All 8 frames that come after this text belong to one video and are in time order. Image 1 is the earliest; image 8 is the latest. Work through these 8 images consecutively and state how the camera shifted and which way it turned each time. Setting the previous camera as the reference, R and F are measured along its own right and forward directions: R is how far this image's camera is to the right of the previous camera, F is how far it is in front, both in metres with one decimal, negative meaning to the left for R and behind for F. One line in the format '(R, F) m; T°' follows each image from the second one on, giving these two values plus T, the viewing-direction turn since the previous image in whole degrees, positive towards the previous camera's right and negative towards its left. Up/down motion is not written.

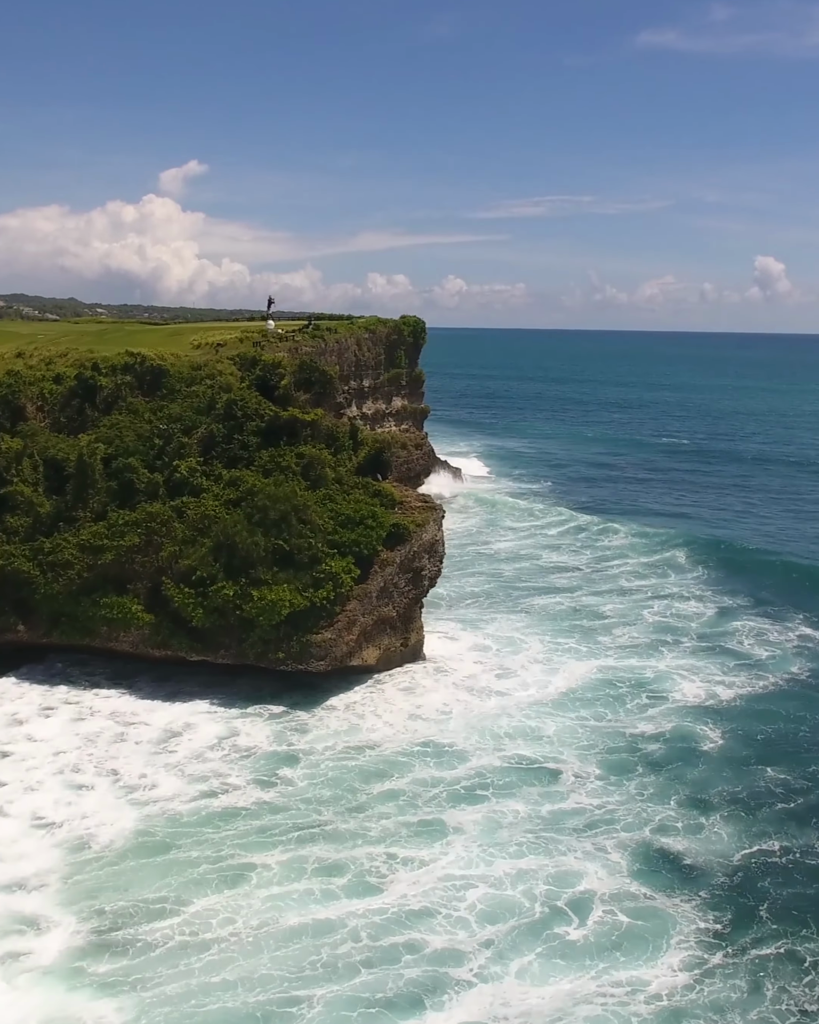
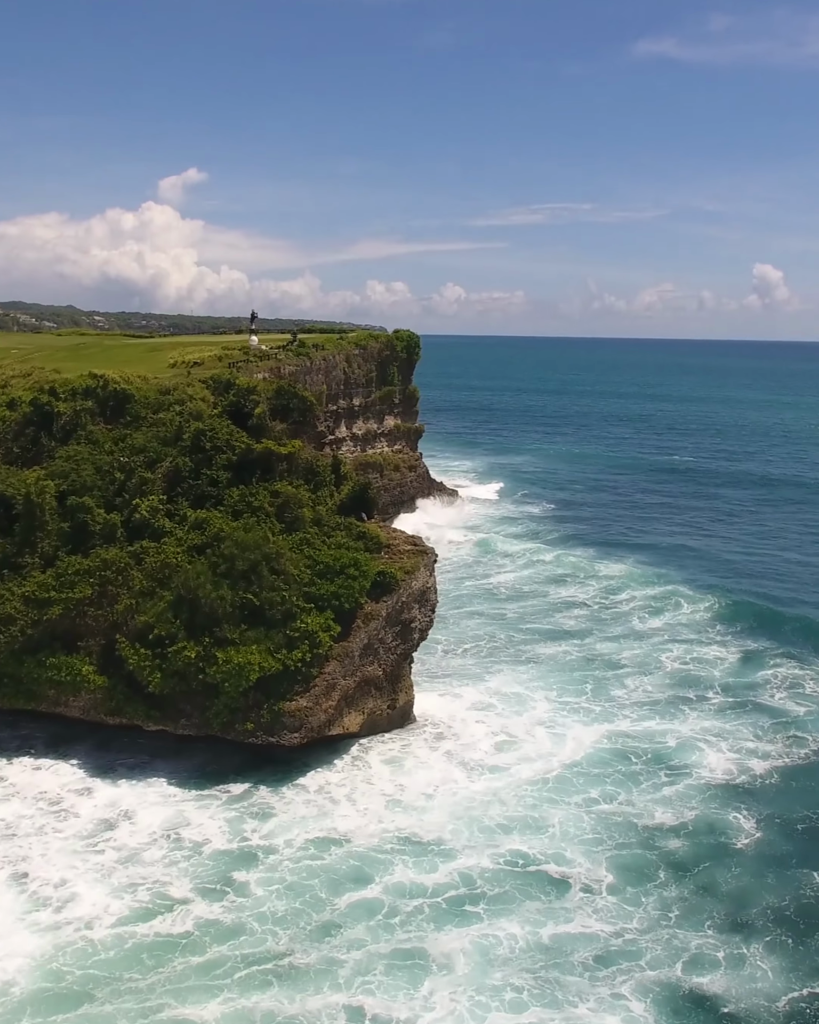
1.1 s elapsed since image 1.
(+0.3, +3.4) m; 0°
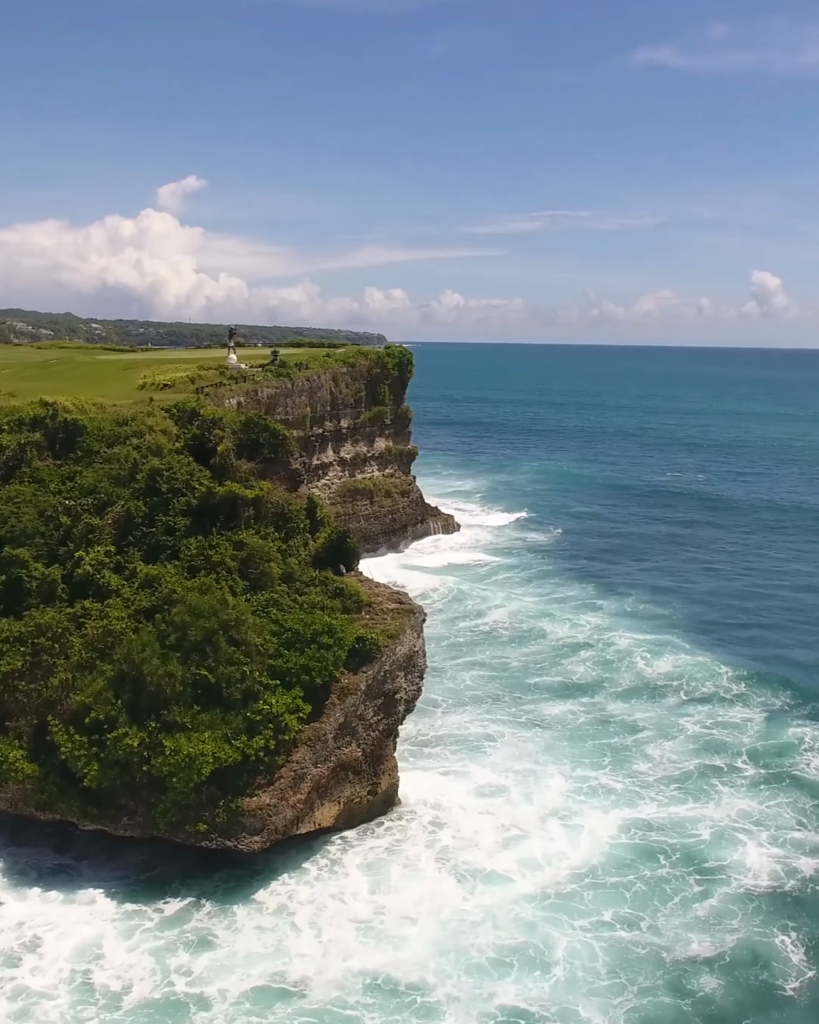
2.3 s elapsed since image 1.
(+0.4, +3.7) m; 0°
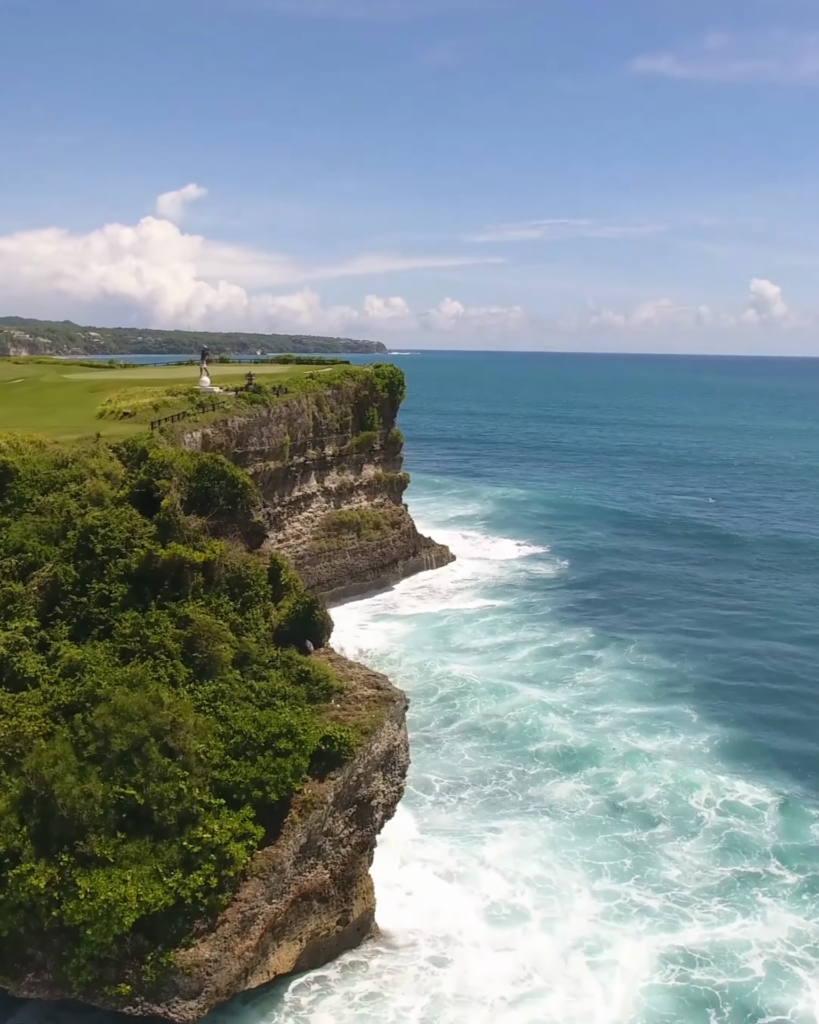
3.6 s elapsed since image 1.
(+0.4, +4.0) m; 0°
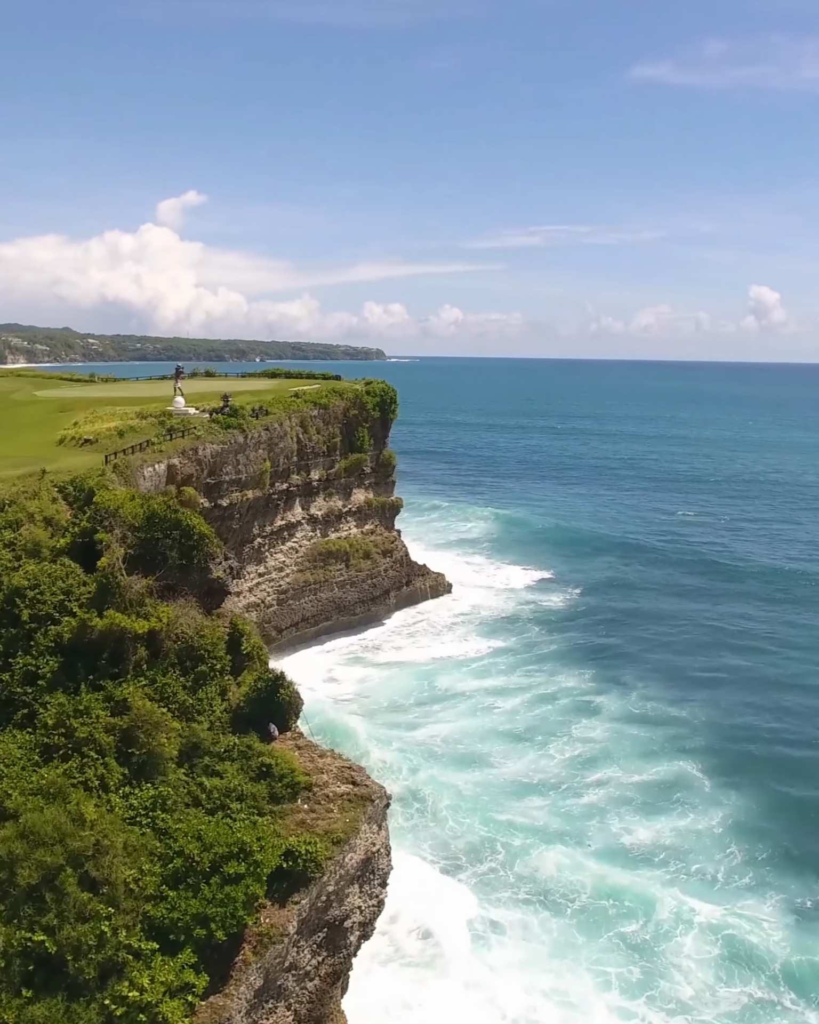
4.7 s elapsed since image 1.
(+0.3, +3.3) m; 0°
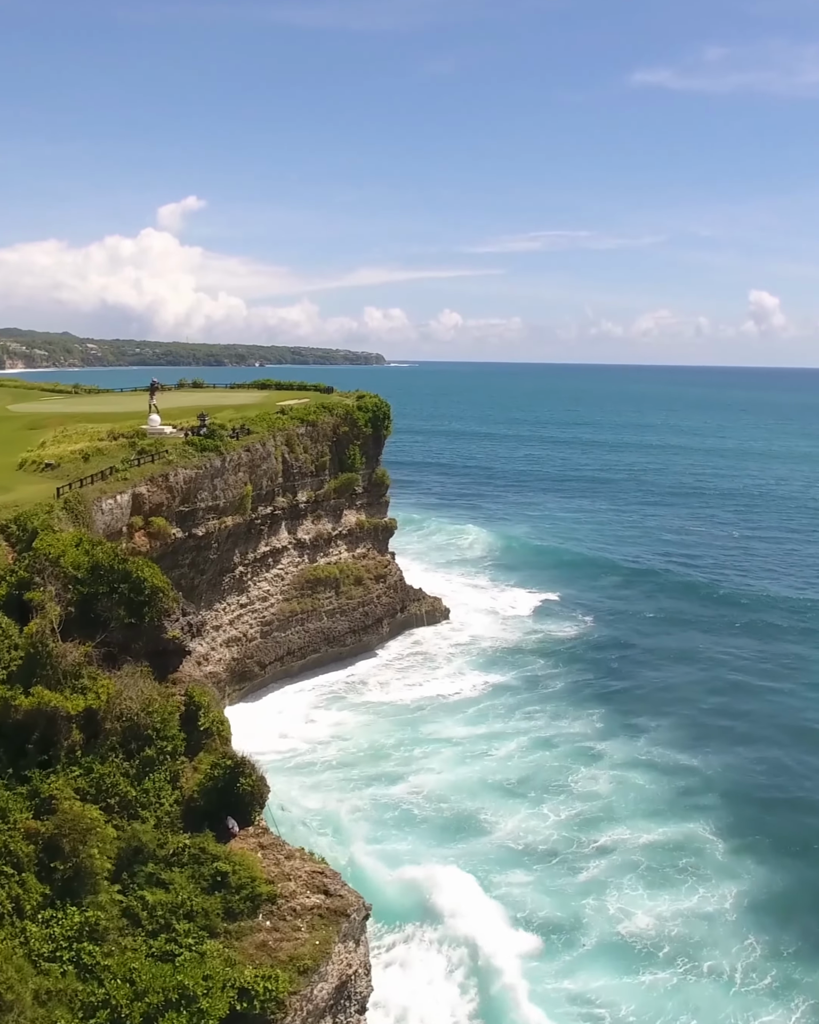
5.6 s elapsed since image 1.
(+0.2, +2.8) m; 0°
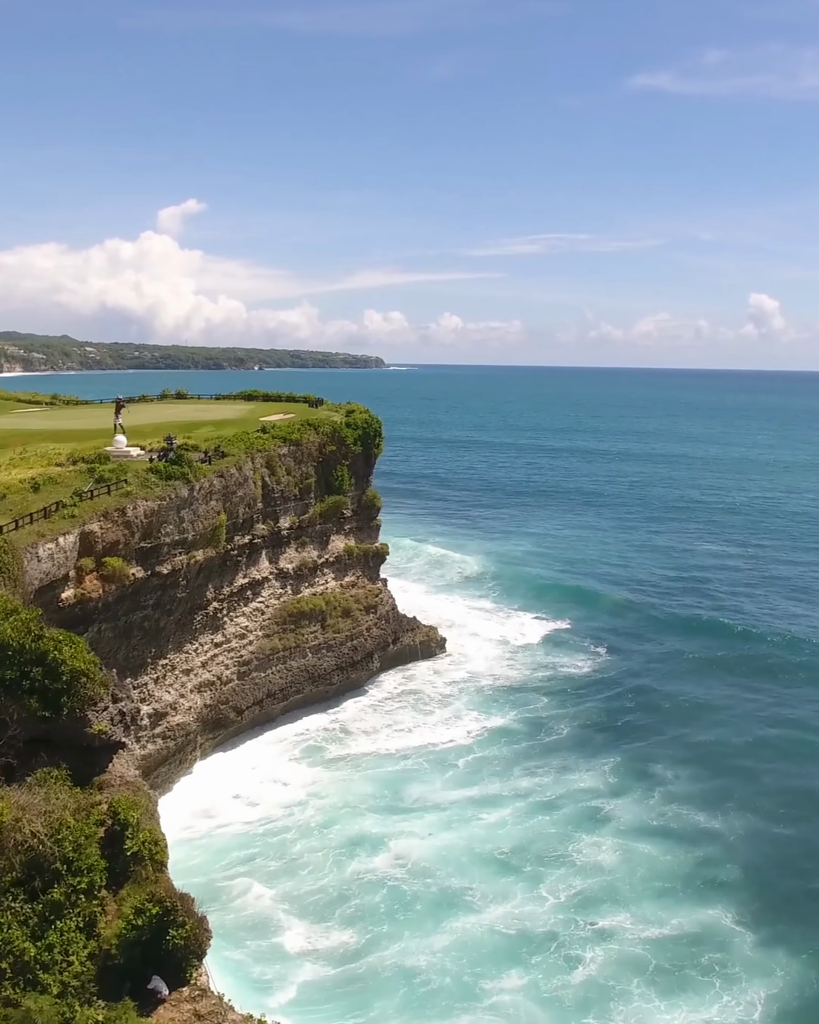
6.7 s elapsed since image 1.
(+0.3, +3.3) m; 0°
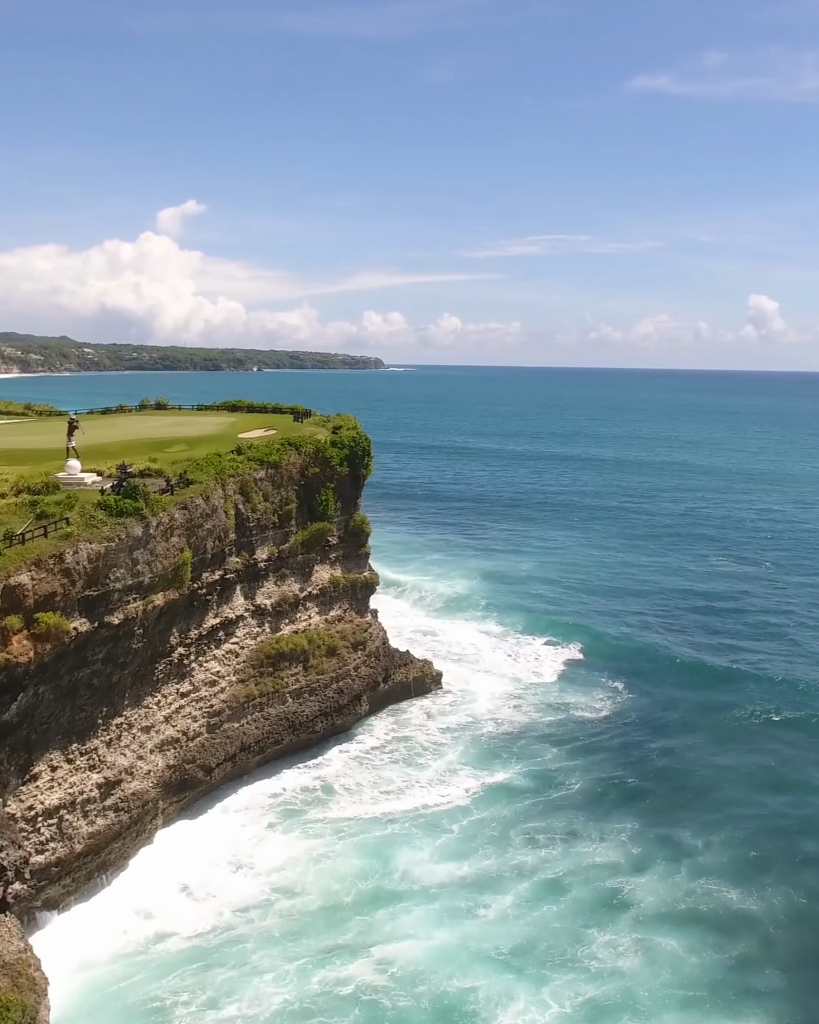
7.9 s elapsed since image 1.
(+0.3, +3.7) m; 0°
